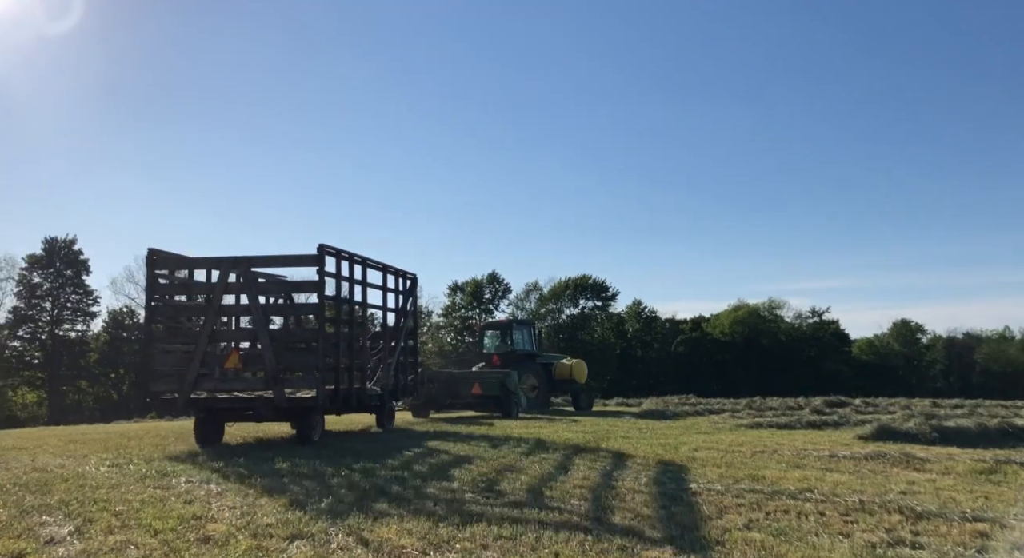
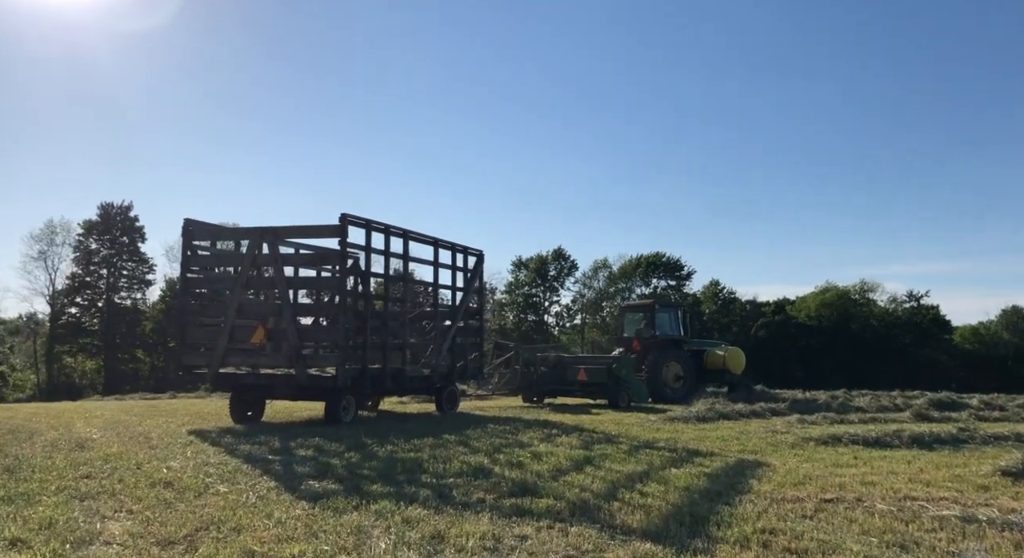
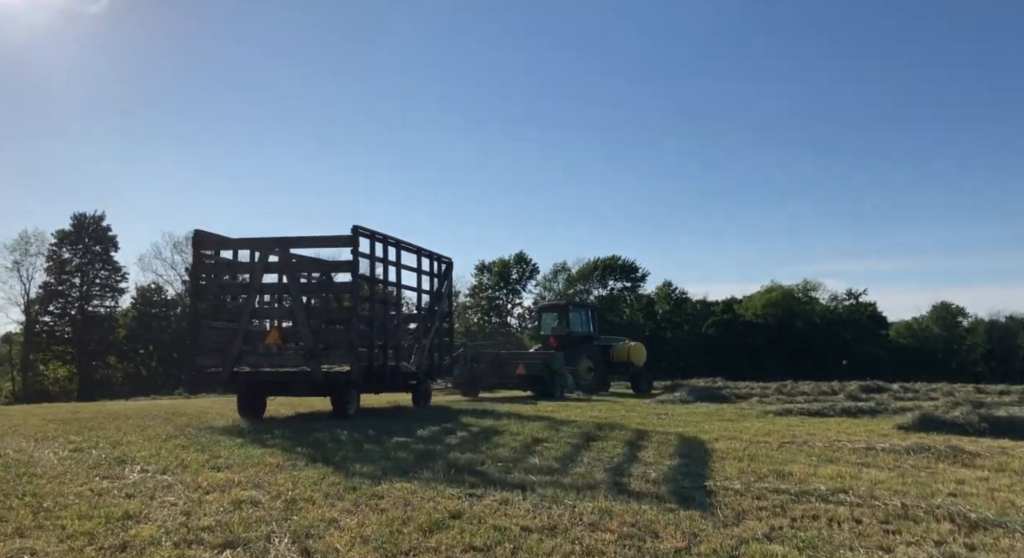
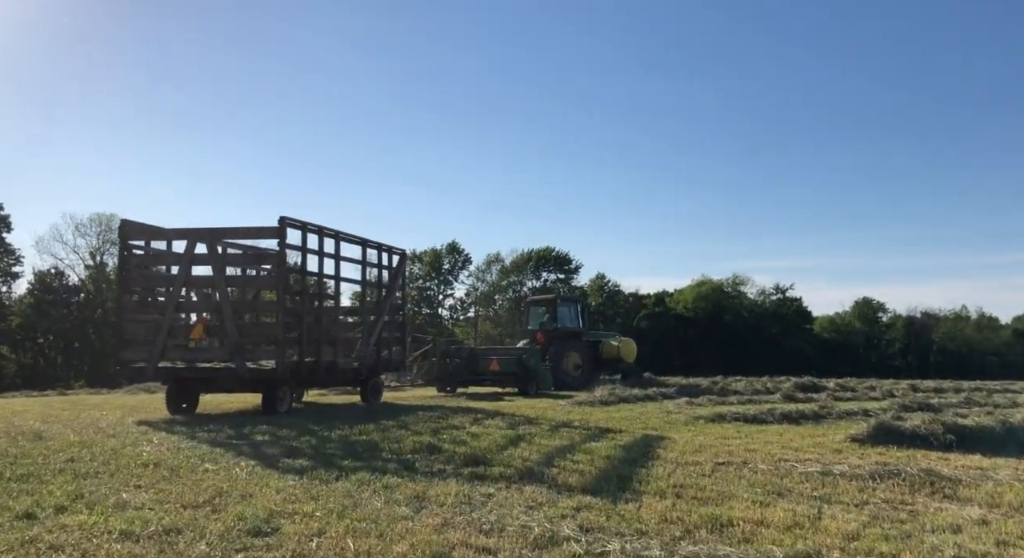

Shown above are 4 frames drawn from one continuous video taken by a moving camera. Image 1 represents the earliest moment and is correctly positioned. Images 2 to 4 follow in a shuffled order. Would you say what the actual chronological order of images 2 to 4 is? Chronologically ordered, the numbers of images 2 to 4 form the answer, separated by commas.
3, 4, 2
